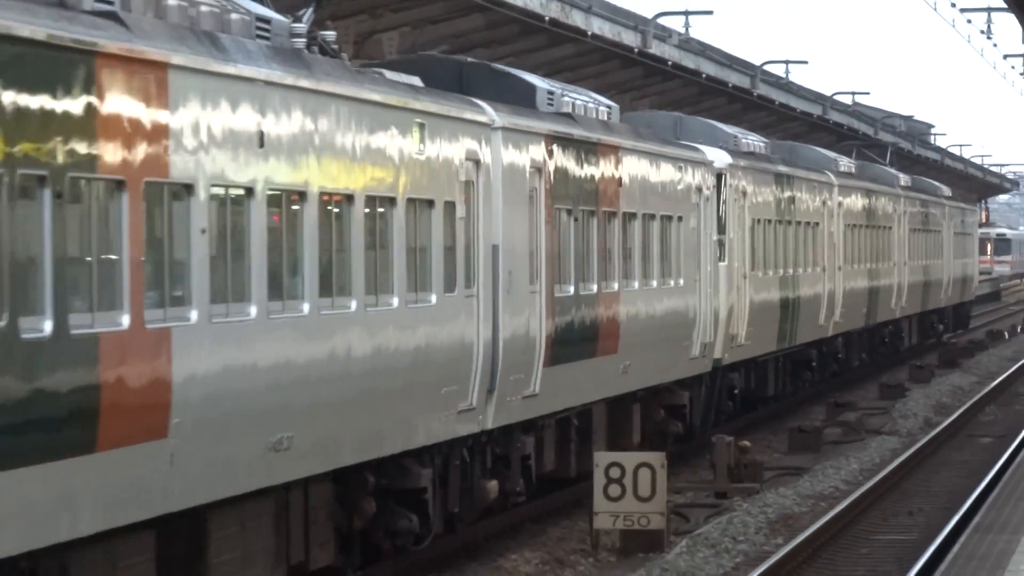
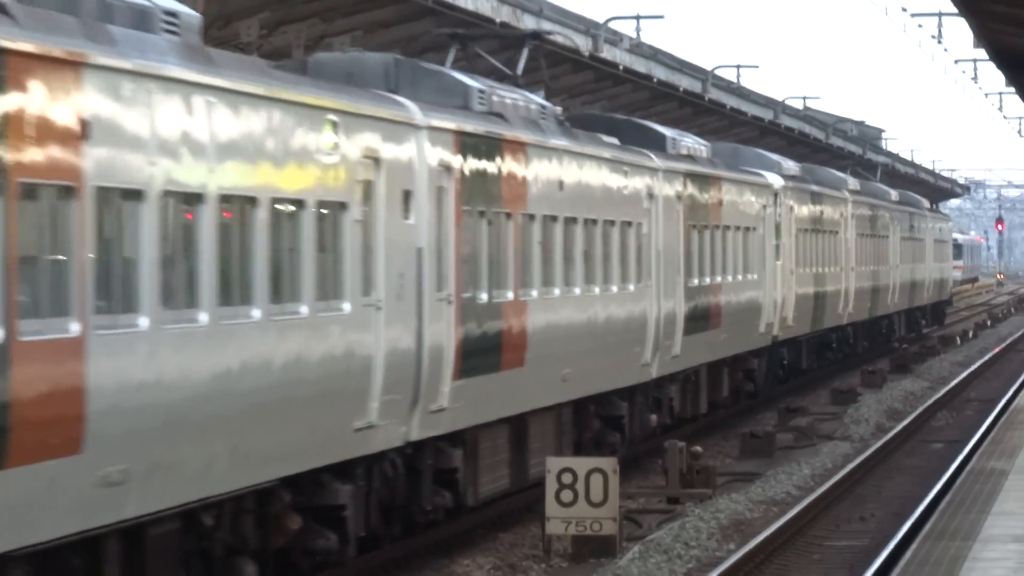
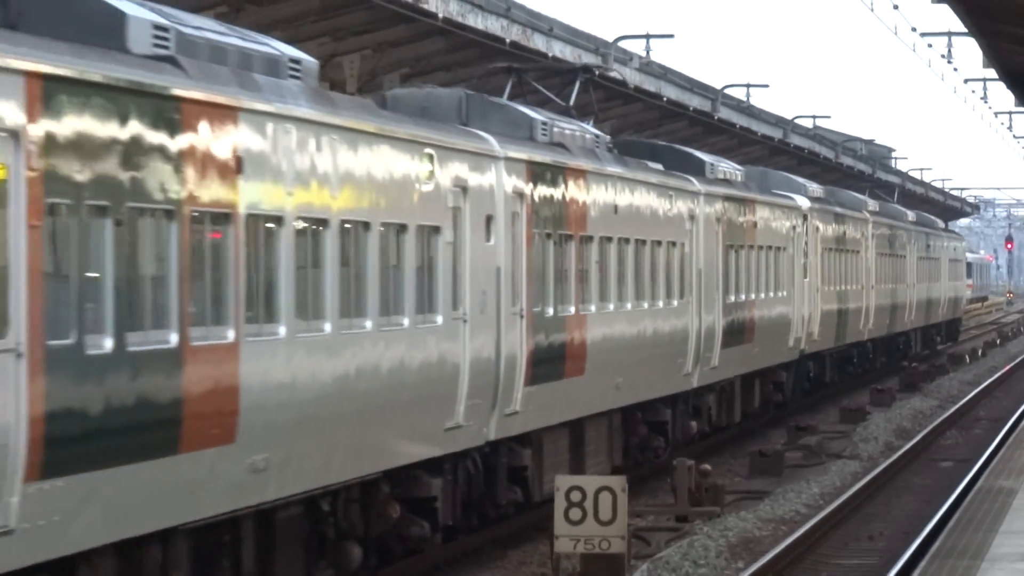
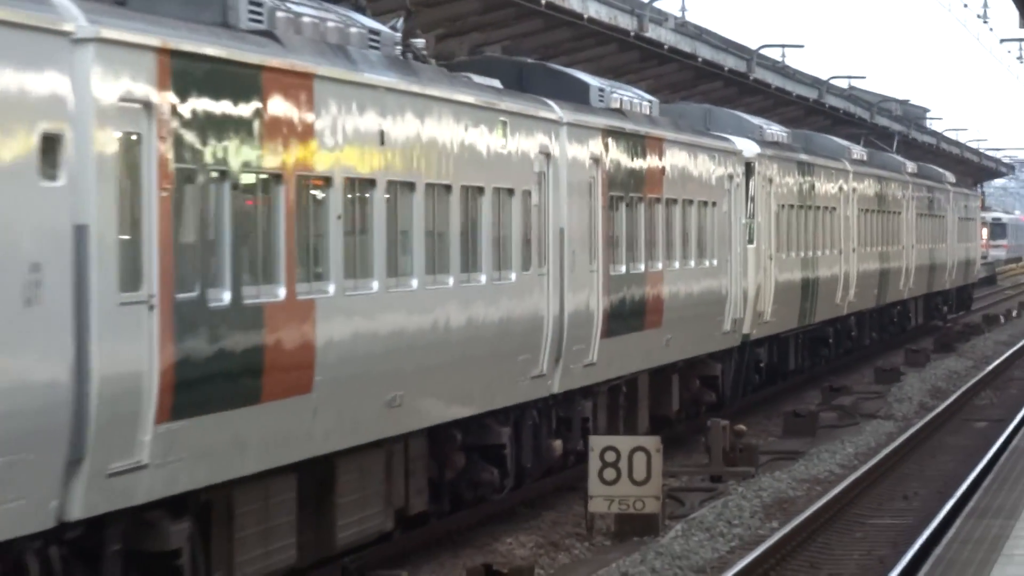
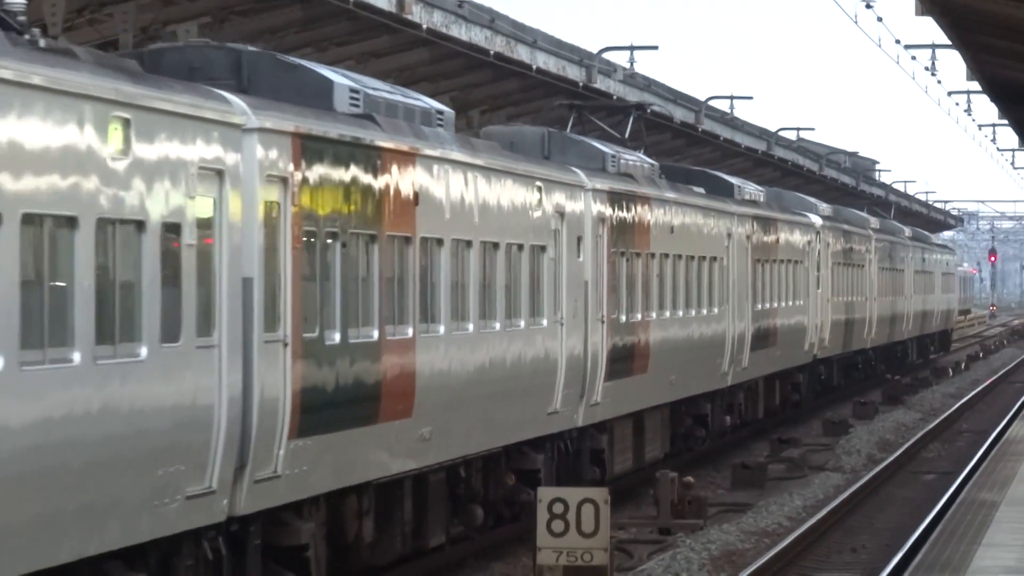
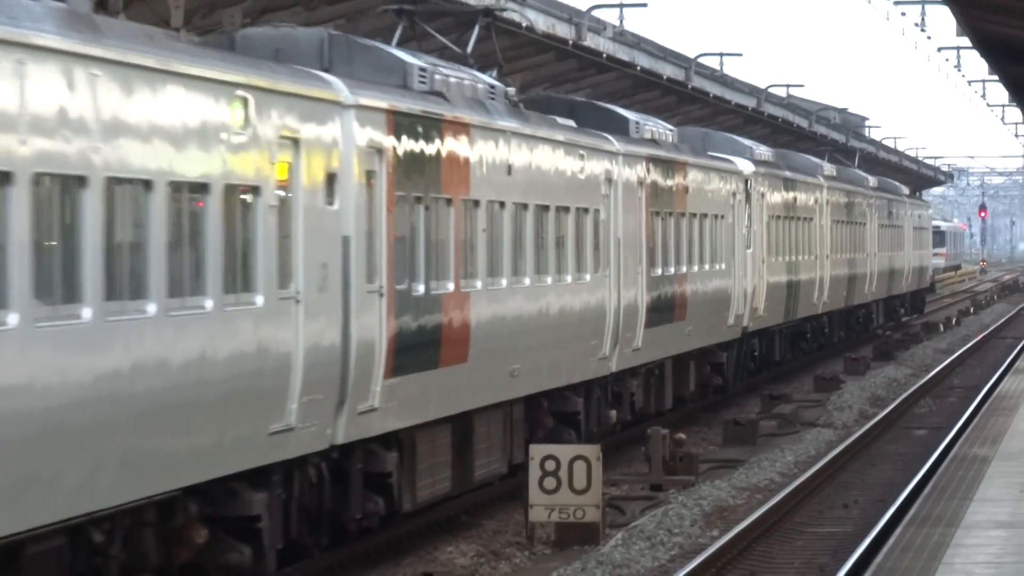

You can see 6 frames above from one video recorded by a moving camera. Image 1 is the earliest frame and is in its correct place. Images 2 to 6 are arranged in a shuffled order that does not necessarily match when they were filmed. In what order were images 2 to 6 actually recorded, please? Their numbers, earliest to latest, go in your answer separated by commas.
4, 6, 2, 3, 5
